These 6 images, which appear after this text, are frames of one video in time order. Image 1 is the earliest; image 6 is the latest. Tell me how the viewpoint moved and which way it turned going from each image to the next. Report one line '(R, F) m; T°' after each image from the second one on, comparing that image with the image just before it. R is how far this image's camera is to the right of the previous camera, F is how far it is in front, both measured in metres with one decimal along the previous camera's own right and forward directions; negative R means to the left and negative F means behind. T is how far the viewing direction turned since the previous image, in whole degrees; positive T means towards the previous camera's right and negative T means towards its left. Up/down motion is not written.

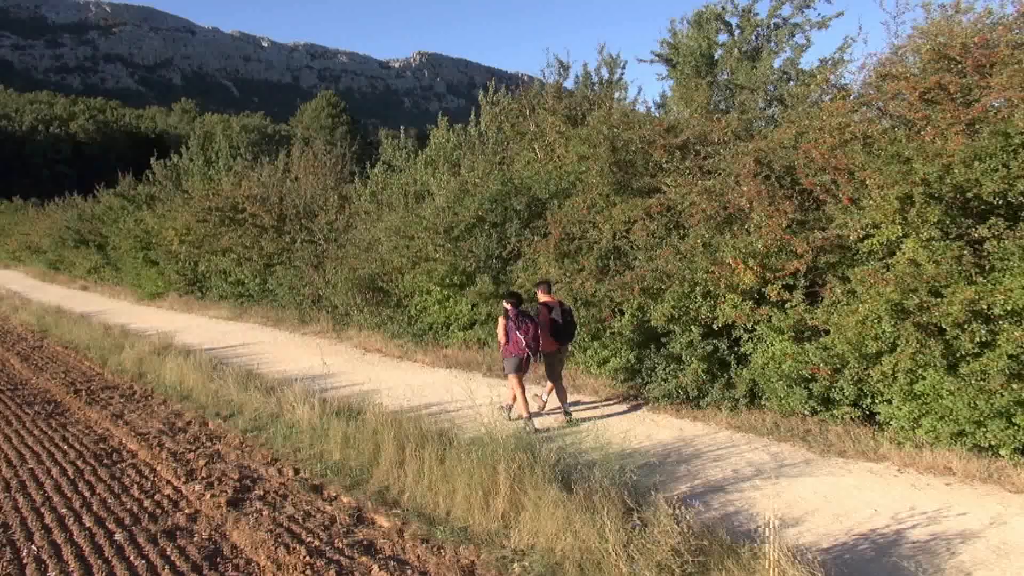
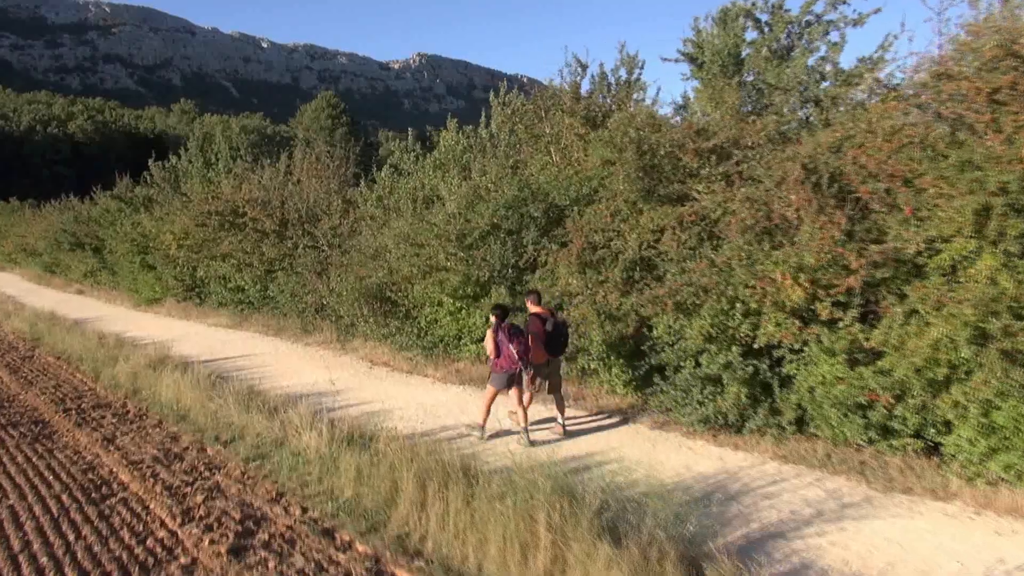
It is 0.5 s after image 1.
(-0.2, +0.5) m; 0°
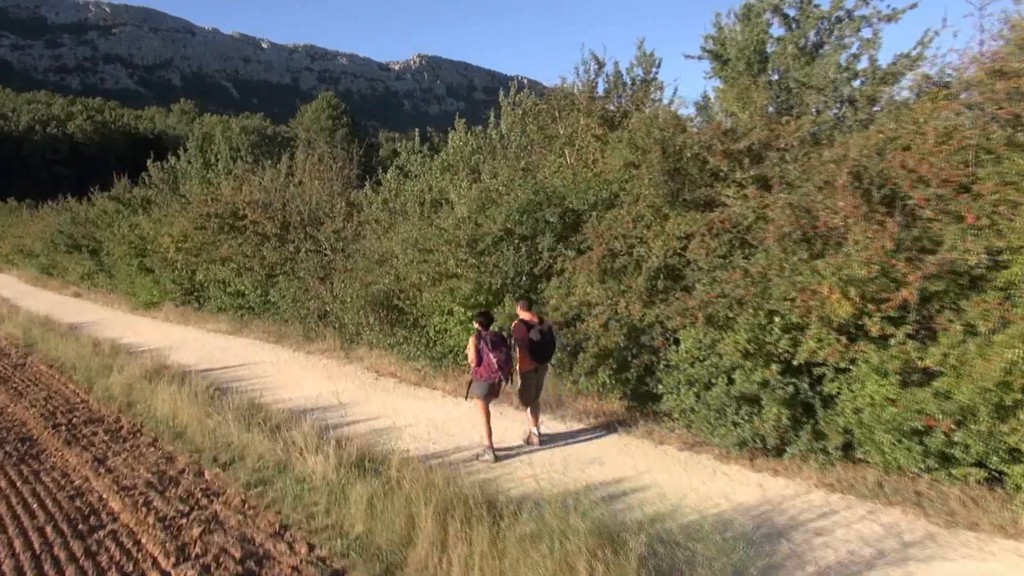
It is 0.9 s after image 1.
(-0.1, +0.5) m; 0°
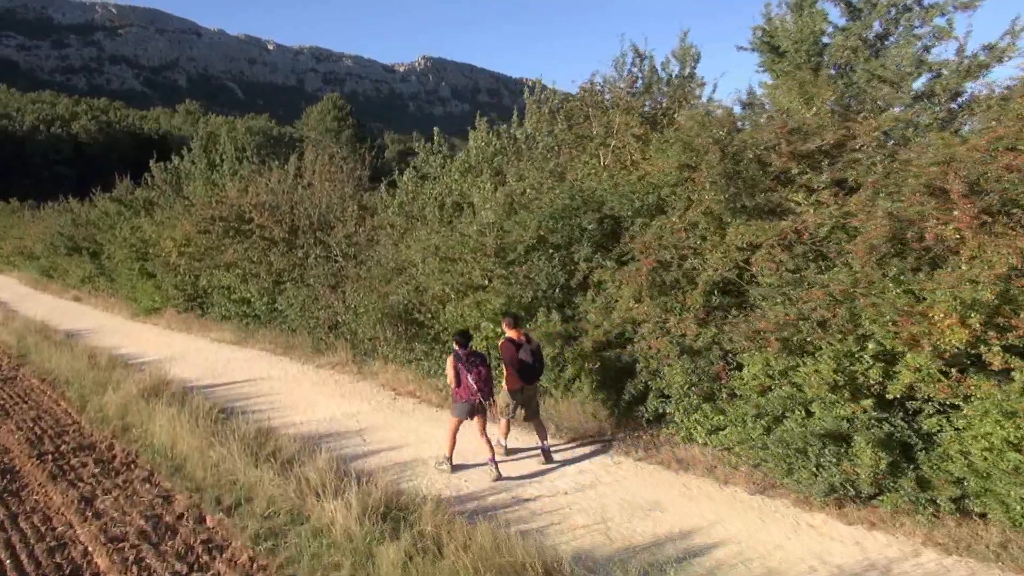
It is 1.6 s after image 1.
(-0.3, +0.8) m; 0°
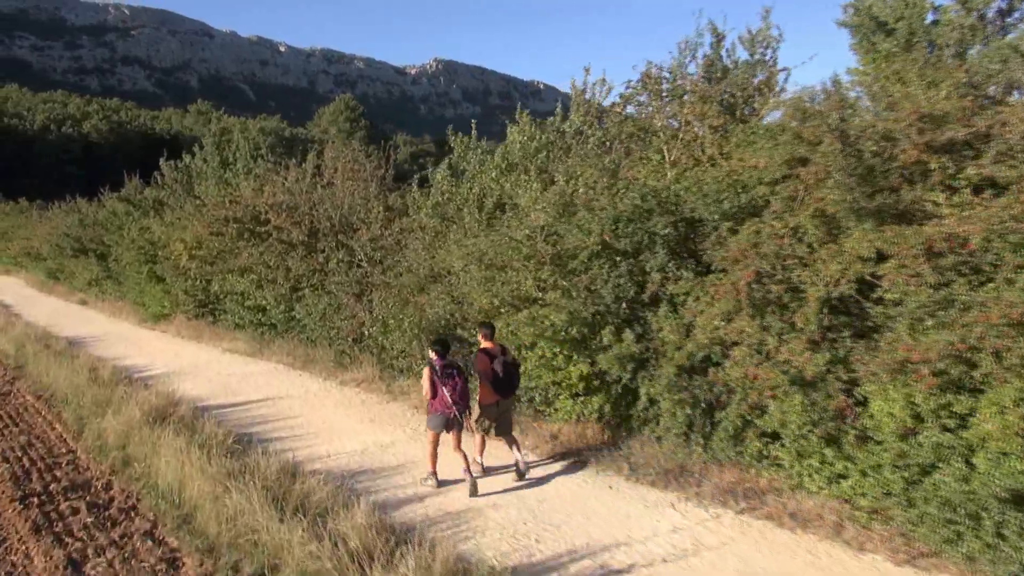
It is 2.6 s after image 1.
(-0.4, +1.1) m; -1°
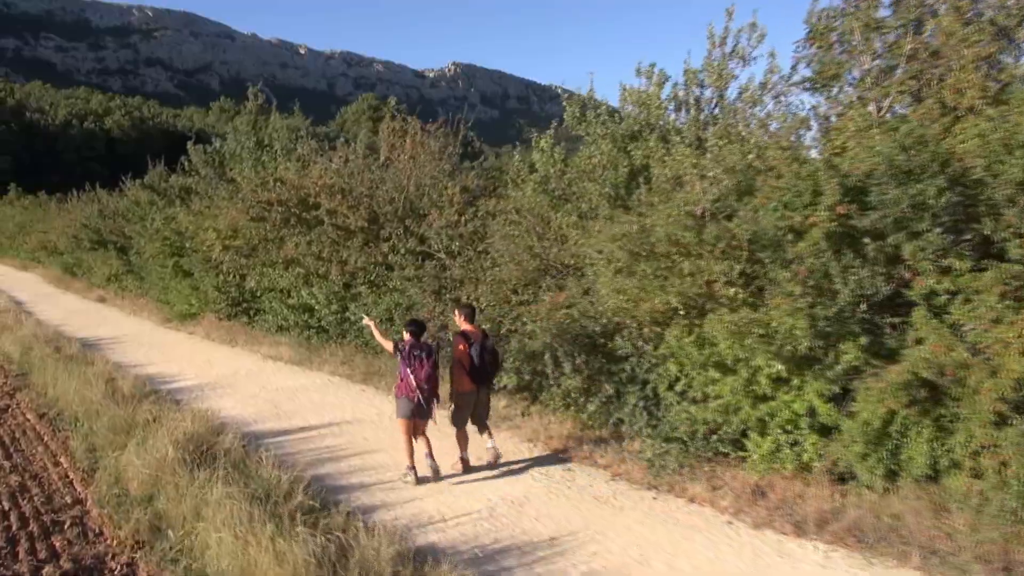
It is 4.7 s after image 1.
(-1.0, +2.1) m; -1°
